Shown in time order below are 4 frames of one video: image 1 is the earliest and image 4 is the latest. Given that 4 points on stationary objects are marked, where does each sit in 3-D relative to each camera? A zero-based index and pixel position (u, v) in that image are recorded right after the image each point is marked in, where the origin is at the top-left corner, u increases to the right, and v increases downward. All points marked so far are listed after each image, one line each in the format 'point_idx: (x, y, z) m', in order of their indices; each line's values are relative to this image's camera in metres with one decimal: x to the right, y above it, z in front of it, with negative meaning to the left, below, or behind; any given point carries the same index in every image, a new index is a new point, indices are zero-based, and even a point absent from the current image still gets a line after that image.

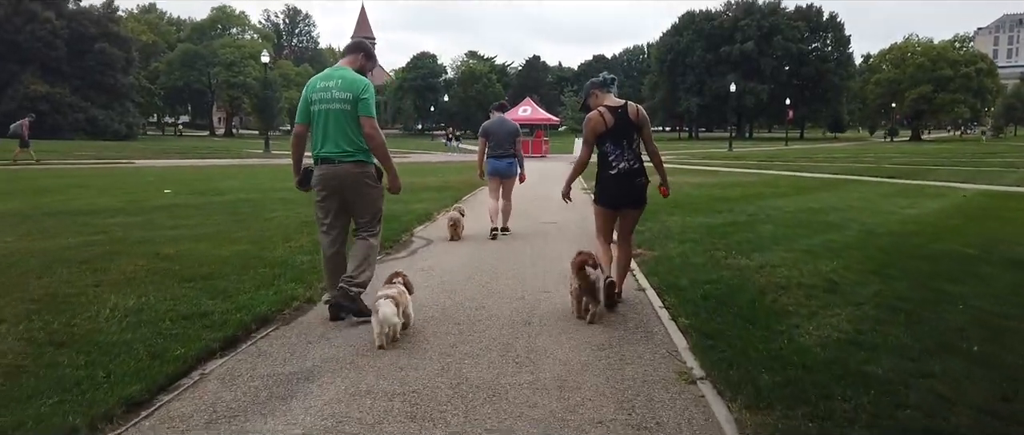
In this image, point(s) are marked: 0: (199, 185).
0: (-7.4, +0.8, +18.6) m
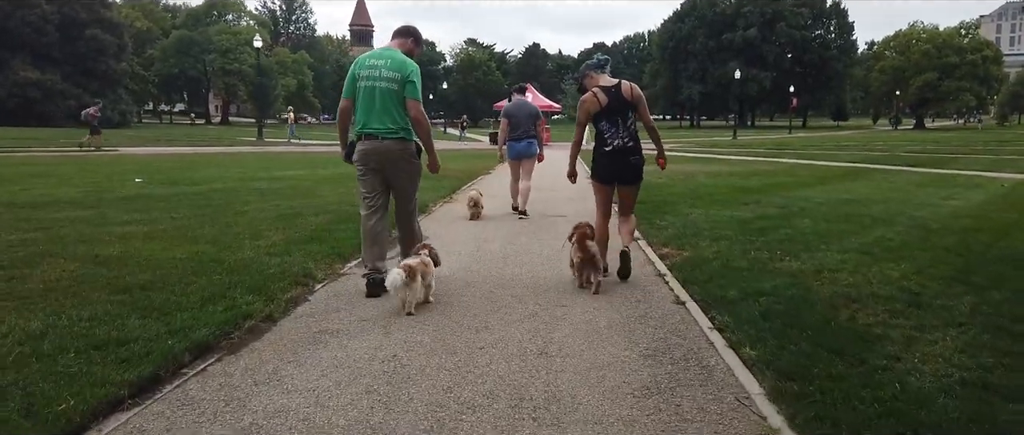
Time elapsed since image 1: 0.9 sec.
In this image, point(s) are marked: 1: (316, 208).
0: (-7.4, +1.0, +17.2) m
1: (-2.8, +0.1, +11.1) m
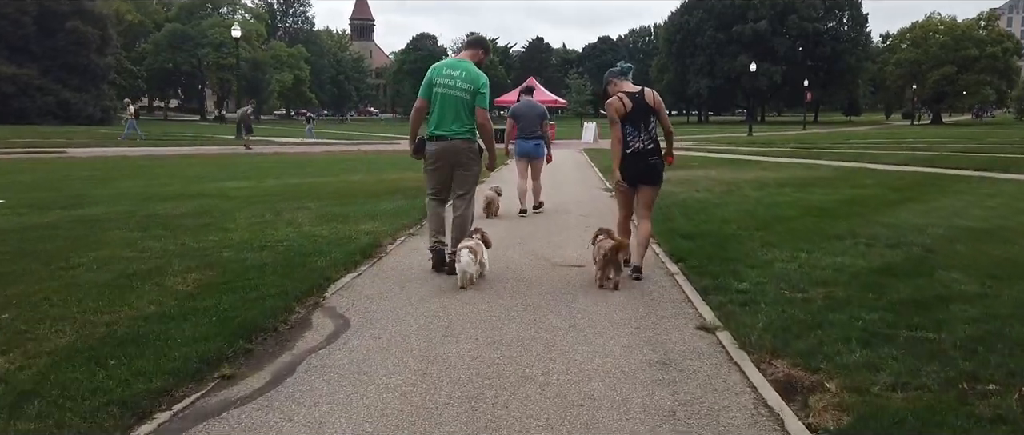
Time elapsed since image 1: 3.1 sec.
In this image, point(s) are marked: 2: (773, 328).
0: (-7.4, +0.5, +13.3) m
1: (-2.9, -0.4, +7.2) m
2: (+1.7, -0.7, +5.1) m
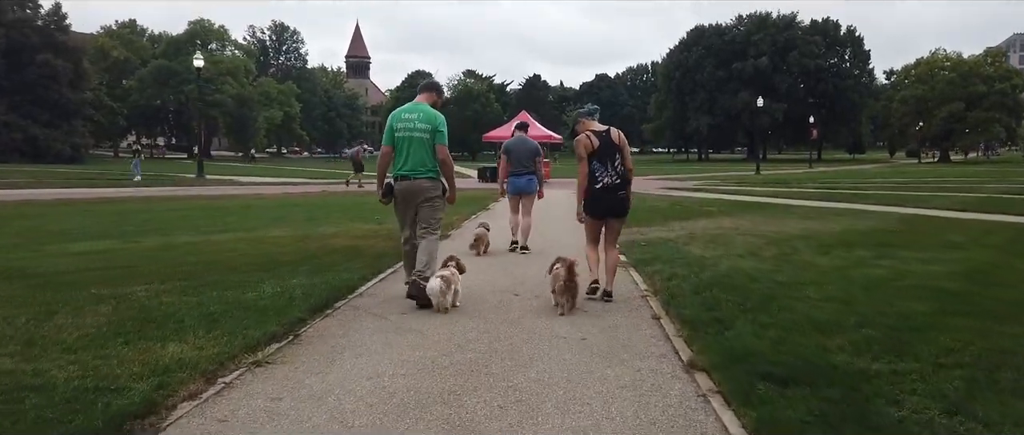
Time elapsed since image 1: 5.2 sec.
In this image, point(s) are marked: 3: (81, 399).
0: (-7.9, -0.4, +8.9) m
1: (-3.3, -1.0, +2.8) m
2: (+1.2, -1.3, +0.7) m
3: (-2.3, -1.0, +4.3) m
